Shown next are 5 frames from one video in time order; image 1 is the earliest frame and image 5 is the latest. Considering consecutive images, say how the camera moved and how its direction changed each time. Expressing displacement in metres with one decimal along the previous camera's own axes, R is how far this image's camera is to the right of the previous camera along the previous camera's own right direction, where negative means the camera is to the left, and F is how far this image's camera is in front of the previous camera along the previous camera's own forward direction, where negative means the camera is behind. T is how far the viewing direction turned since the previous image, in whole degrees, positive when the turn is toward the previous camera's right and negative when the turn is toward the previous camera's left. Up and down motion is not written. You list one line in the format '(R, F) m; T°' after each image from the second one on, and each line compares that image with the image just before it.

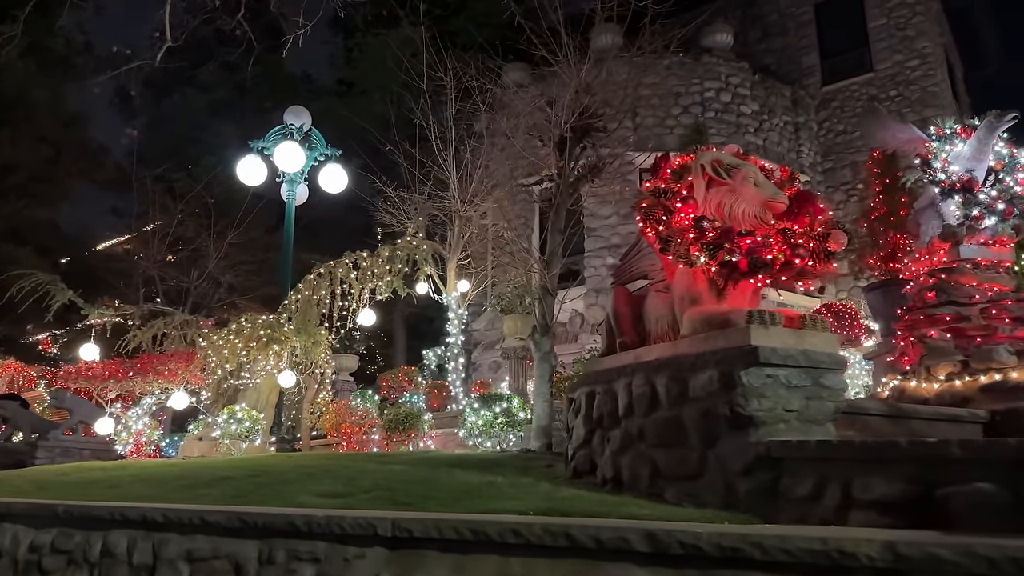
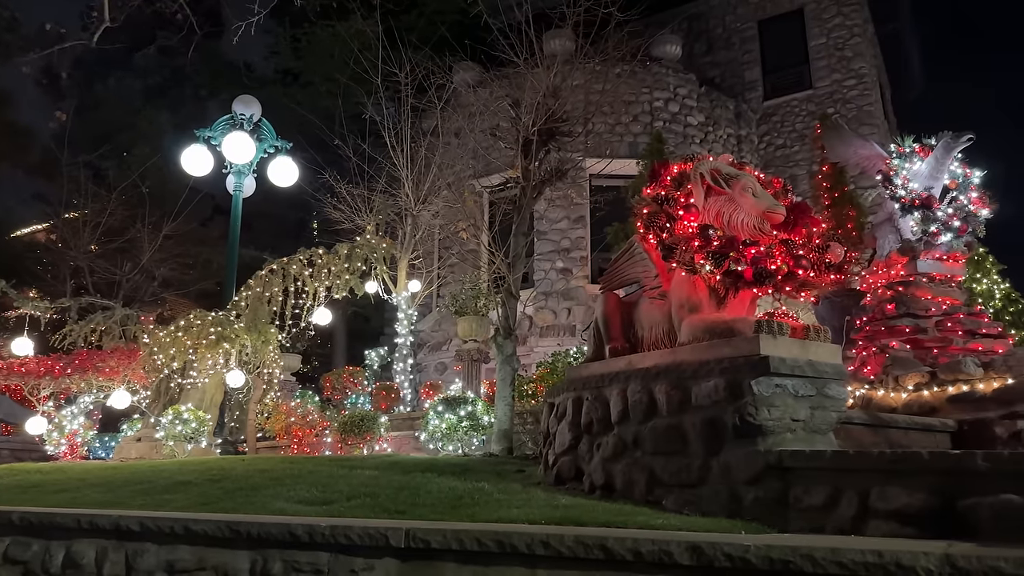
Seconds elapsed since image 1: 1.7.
(-0.4, +0.1) m; +5°
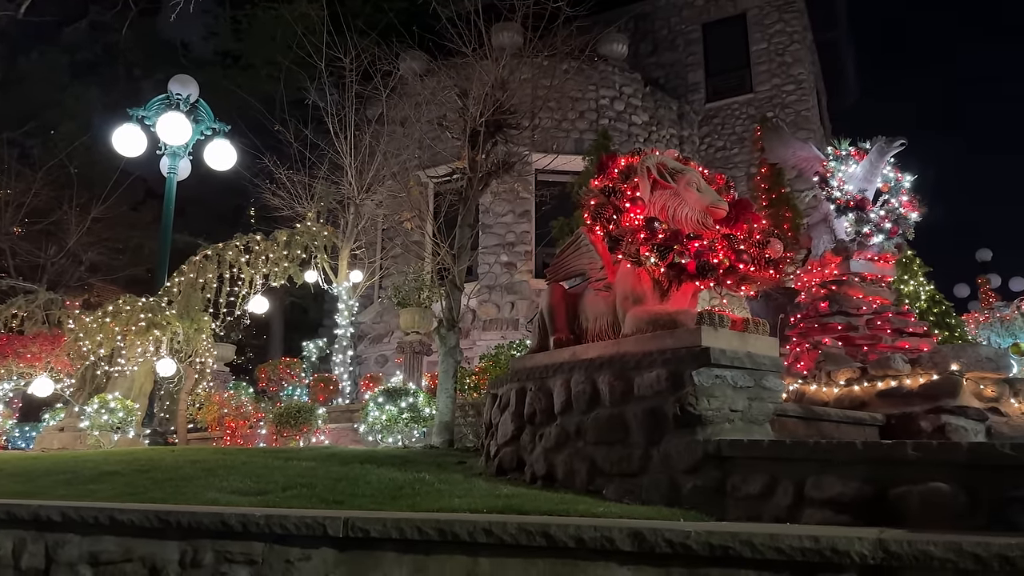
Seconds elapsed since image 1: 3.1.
(0.0, 0.0) m; +5°
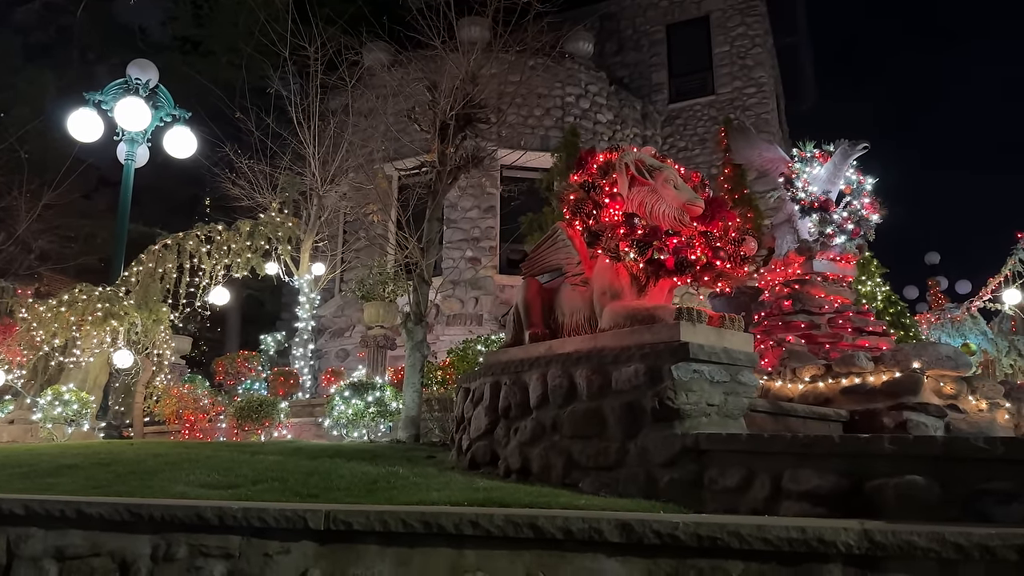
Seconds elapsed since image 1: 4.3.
(-0.1, 0.0) m; +3°
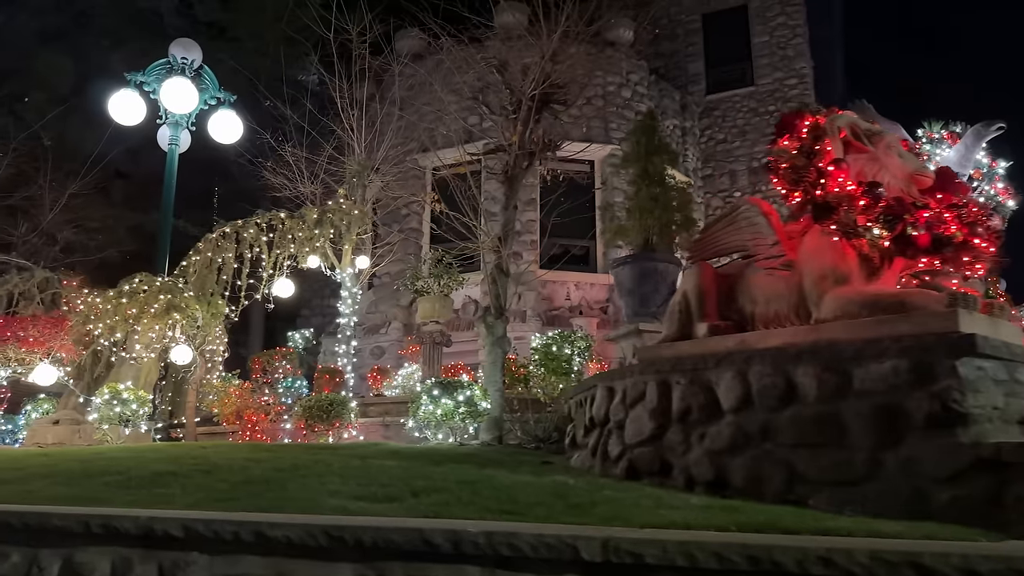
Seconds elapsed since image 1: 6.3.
(-1.0, +0.5) m; 0°
